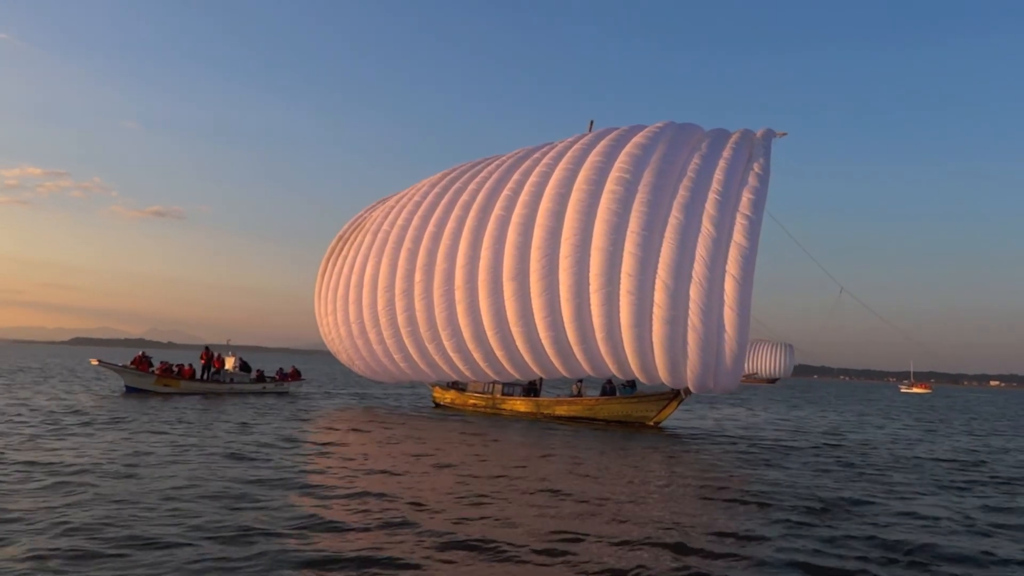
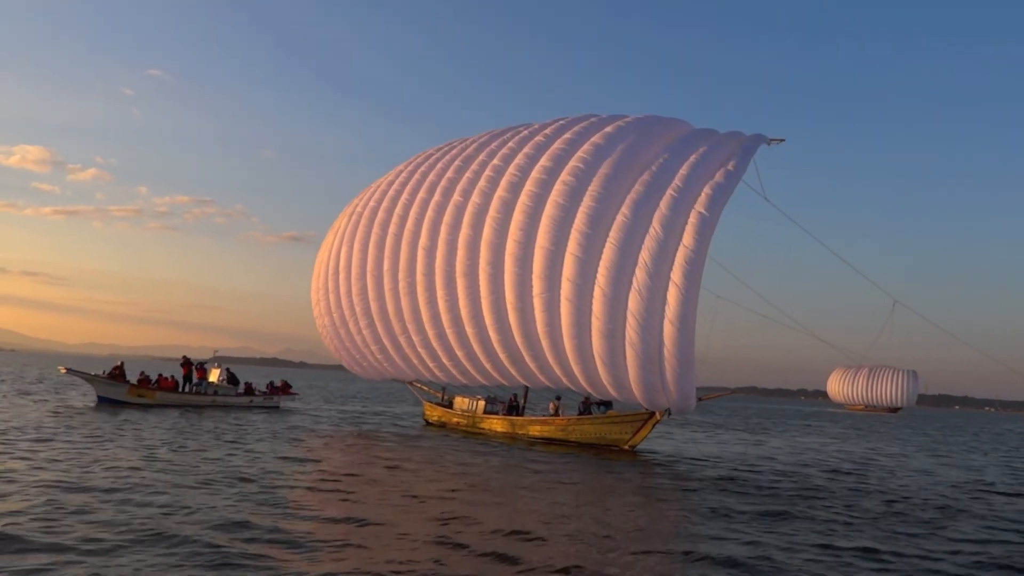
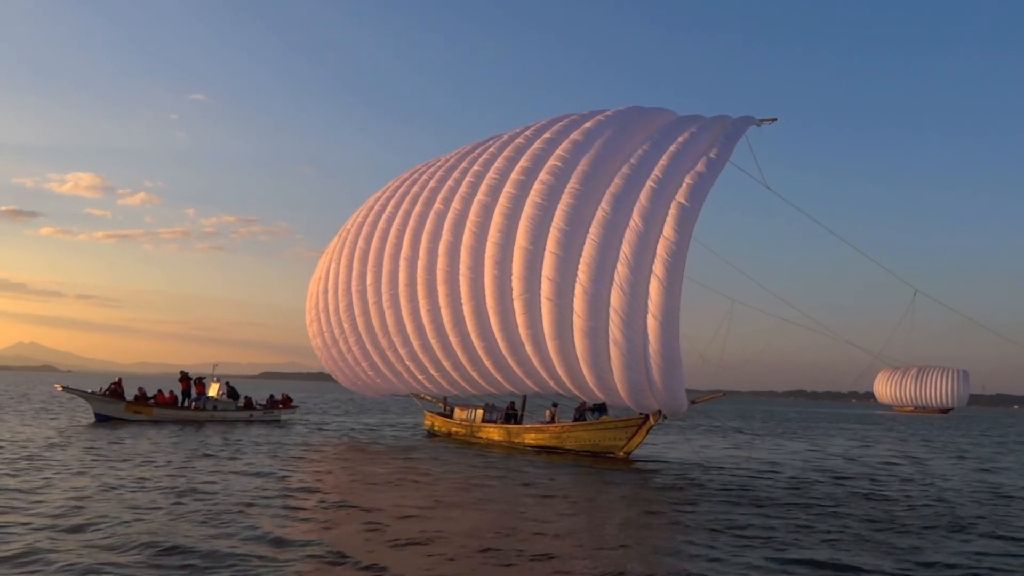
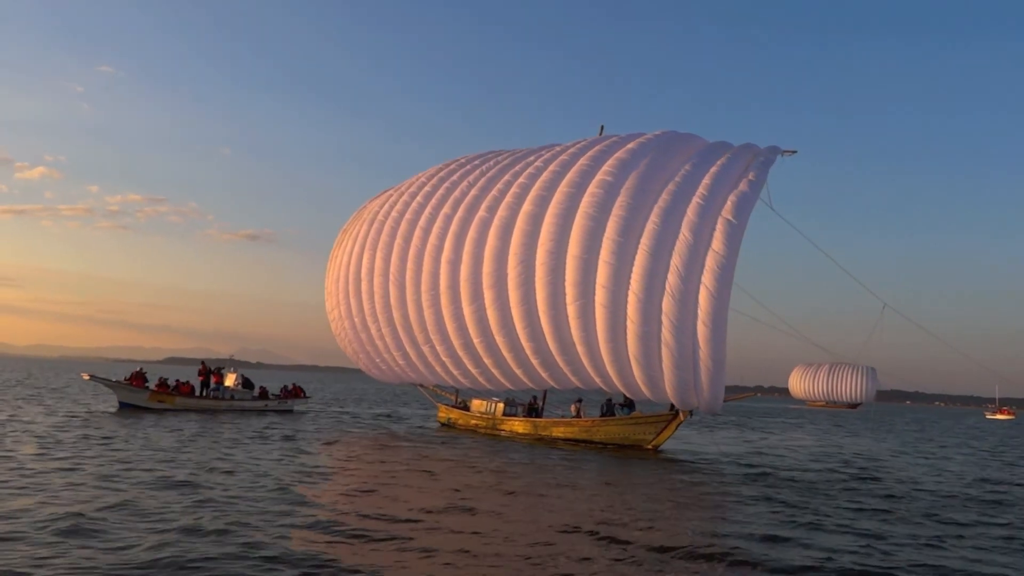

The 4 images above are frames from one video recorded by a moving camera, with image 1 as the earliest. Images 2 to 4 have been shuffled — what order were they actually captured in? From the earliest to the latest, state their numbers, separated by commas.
4, 2, 3
